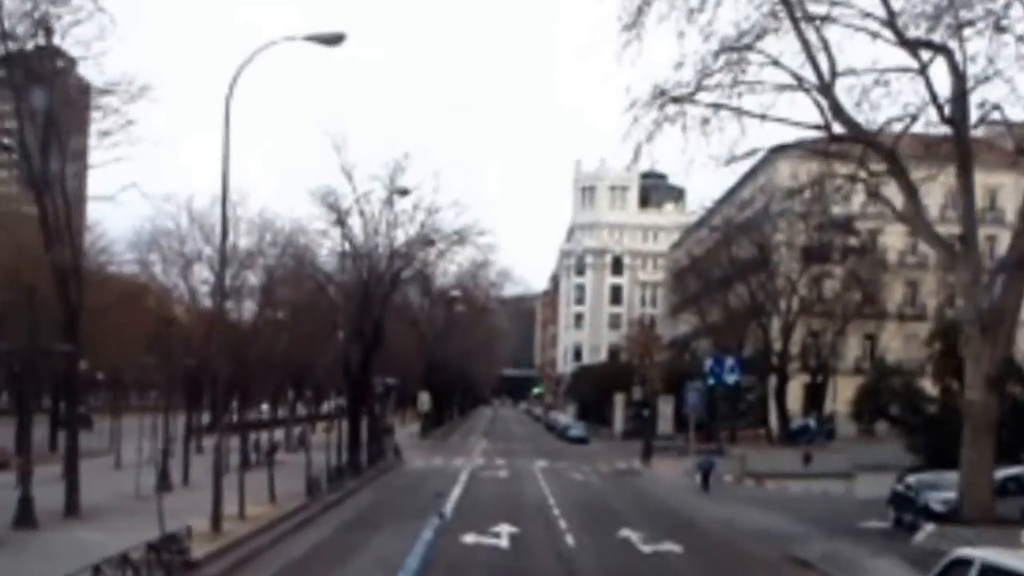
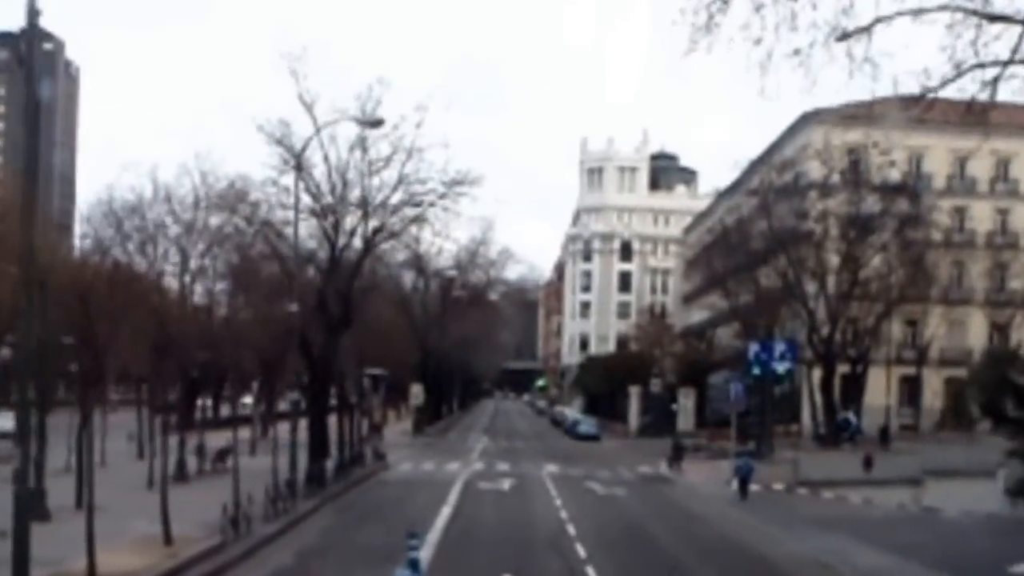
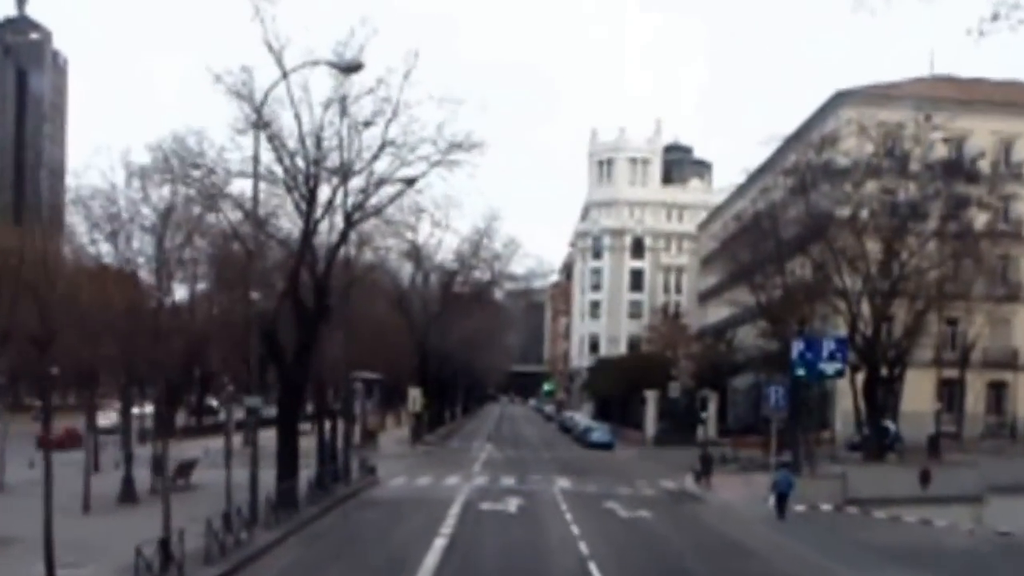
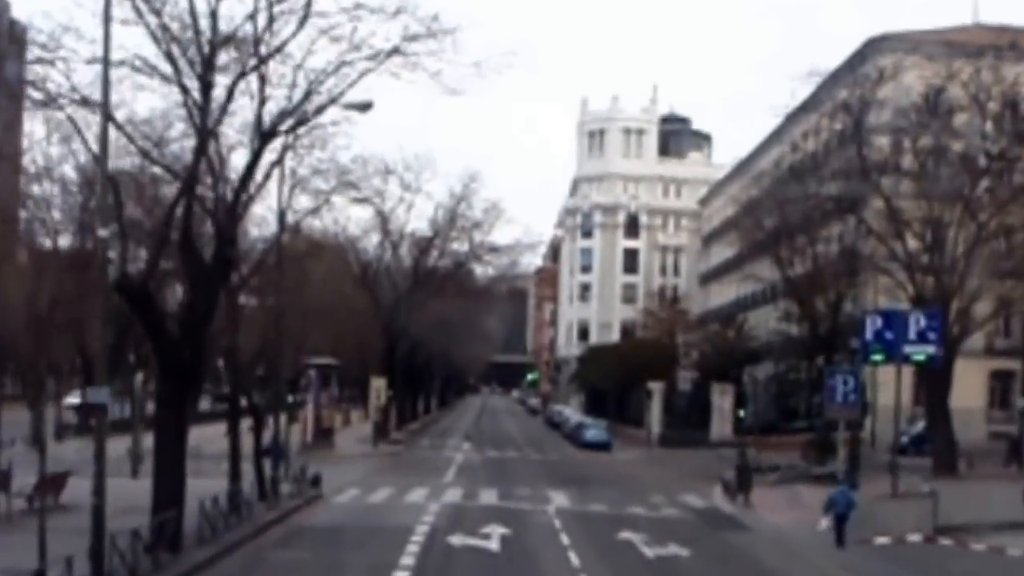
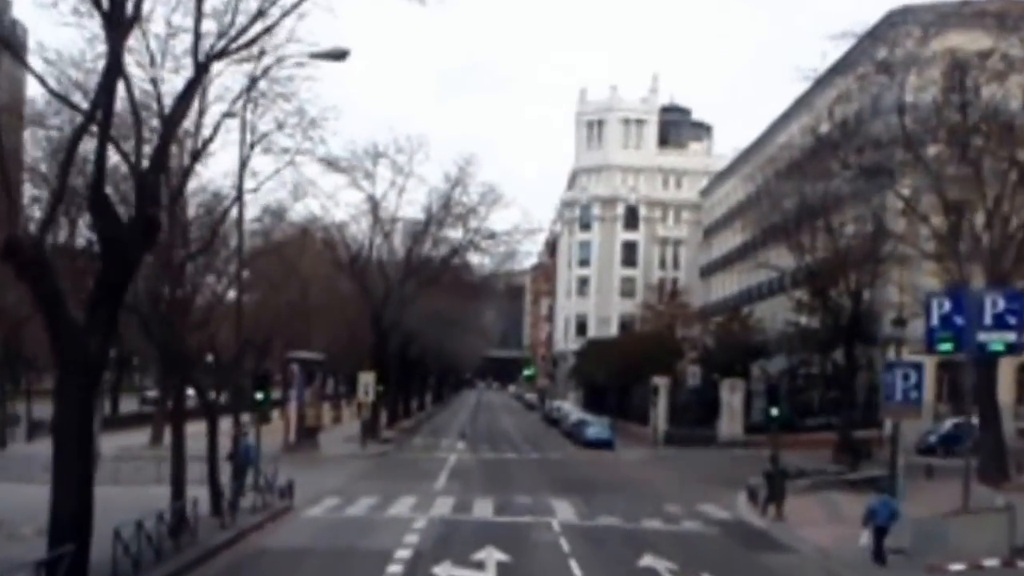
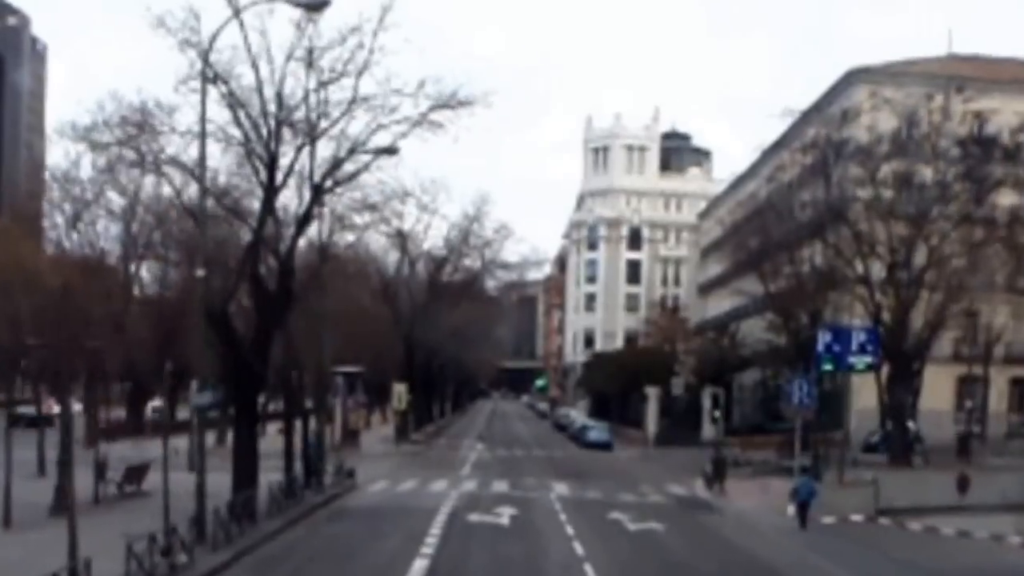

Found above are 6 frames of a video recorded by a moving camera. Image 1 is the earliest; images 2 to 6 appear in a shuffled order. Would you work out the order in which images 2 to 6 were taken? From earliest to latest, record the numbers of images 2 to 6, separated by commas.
2, 3, 6, 4, 5
